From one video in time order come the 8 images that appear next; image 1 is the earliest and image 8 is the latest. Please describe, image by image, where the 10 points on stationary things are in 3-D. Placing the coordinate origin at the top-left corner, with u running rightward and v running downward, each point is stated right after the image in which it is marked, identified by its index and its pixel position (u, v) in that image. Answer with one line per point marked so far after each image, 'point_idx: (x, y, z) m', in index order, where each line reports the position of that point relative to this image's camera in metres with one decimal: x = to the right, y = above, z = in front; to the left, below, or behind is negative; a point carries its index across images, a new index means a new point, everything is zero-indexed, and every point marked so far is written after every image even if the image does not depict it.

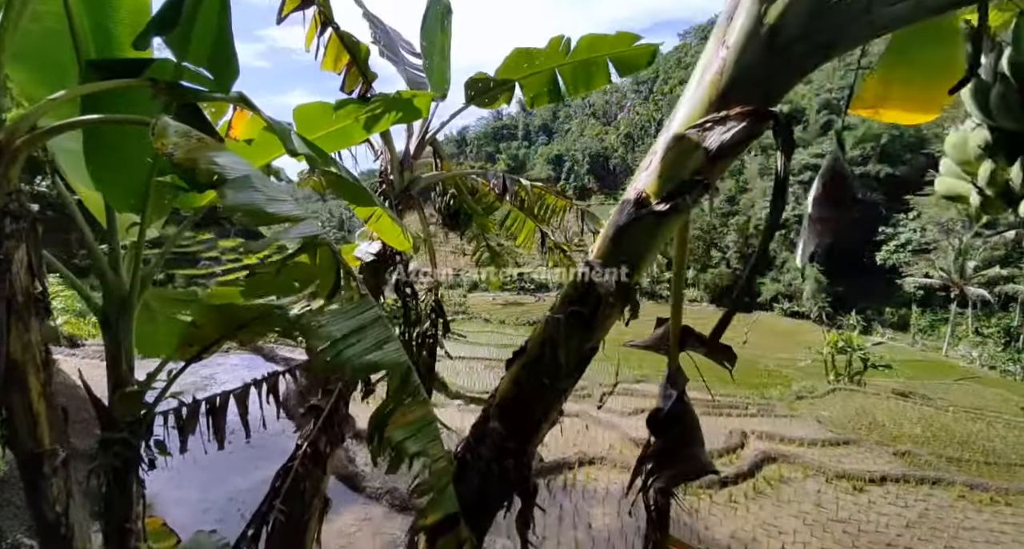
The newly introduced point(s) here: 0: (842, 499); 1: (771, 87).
0: (+4.2, -2.8, +6.1) m
1: (+0.3, +0.2, +0.6) m
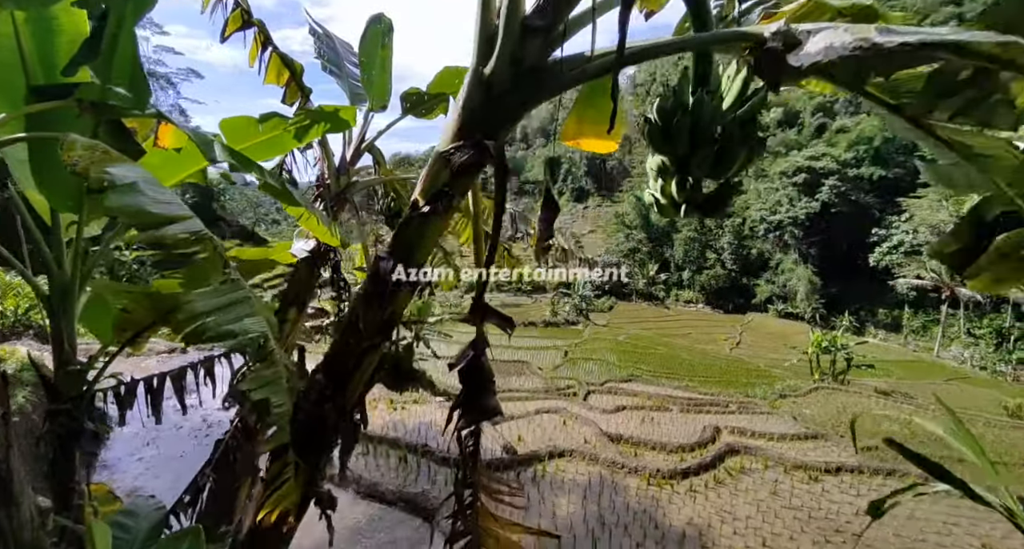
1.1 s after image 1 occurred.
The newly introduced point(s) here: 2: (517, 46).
0: (+3.8, -2.8, +6.3) m
1: (0.0, +0.2, +0.8) m
2: (0.0, +0.4, +0.7) m
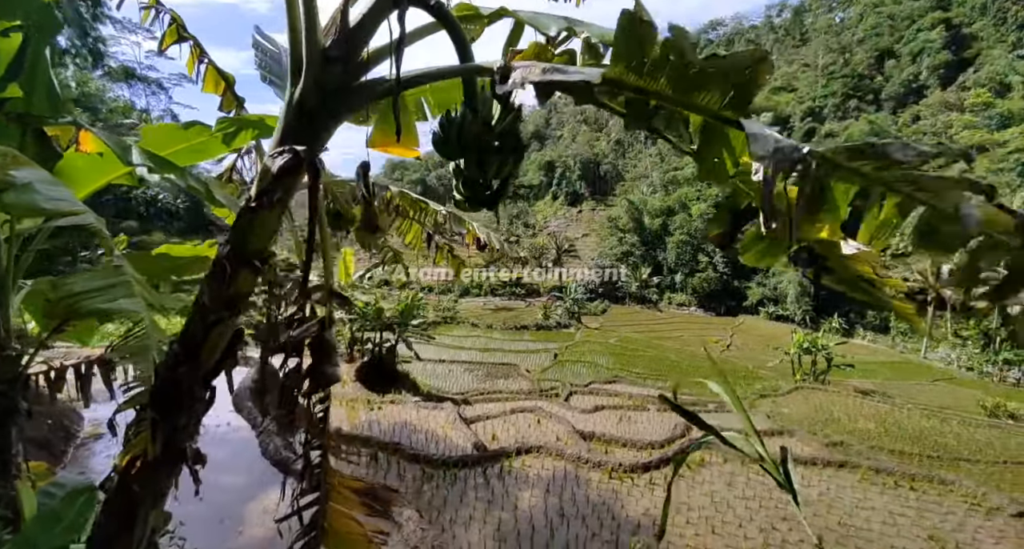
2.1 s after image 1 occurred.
0: (+3.3, -2.8, +6.5) m
1: (-0.4, +0.3, +1.0) m
2: (-0.4, +0.4, +0.9) m
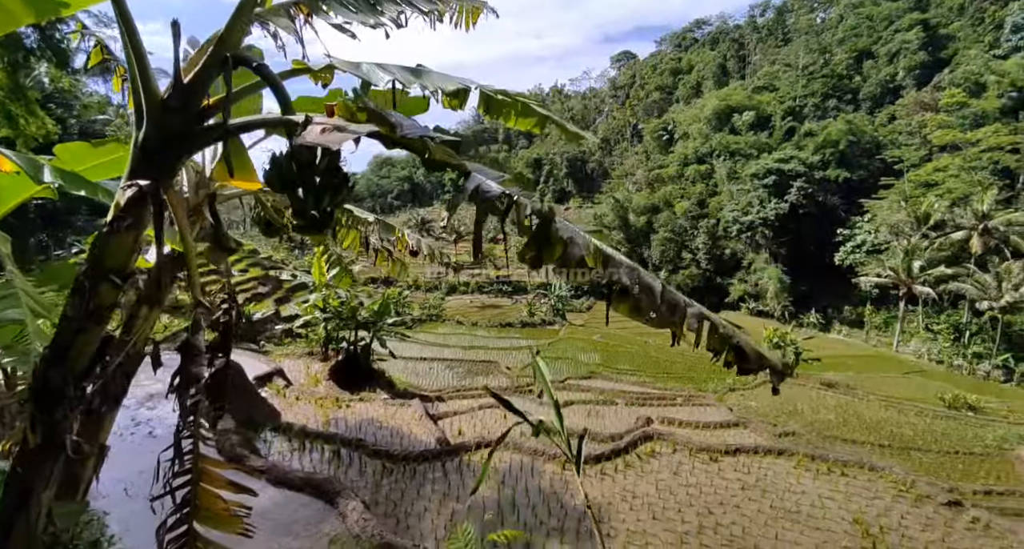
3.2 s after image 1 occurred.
0: (+2.7, -2.8, +6.9) m
1: (-0.8, +0.2, +1.1) m
2: (-0.8, +0.4, +1.1) m
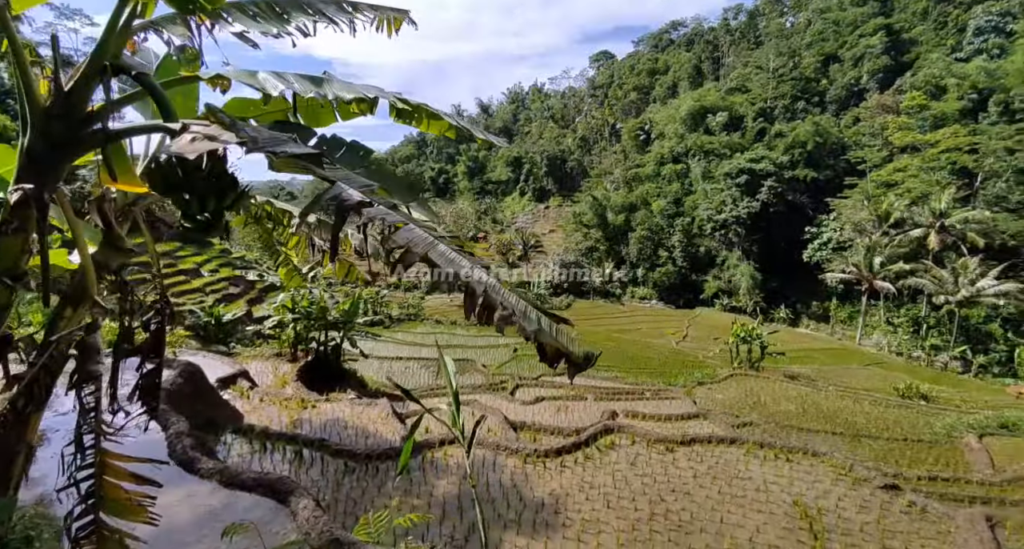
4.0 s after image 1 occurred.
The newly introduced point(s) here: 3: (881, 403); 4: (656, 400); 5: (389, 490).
0: (+2.1, -2.8, +7.1) m
1: (-1.2, +0.2, +1.2) m
2: (-1.1, +0.4, +1.2) m
3: (+9.2, -3.2, +11.9) m
4: (+3.6, -3.0, +11.6) m
5: (-1.6, -2.8, +6.1) m
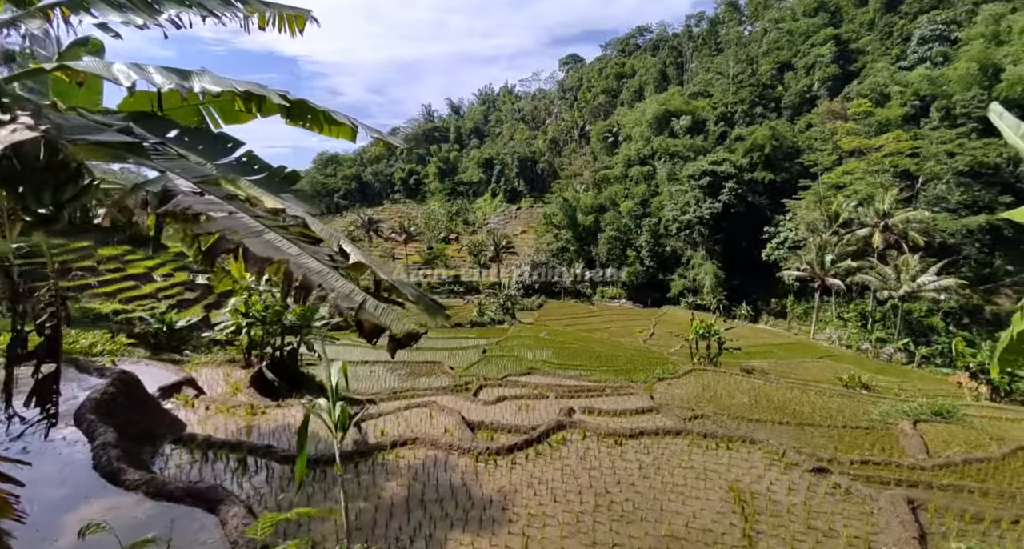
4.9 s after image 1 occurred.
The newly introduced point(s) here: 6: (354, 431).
0: (+1.3, -2.7, +7.3) m
1: (-1.5, +0.3, +1.2) m
2: (-1.5, +0.4, +1.1) m
3: (+8.2, -3.1, +12.5) m
4: (+2.5, -3.0, +11.8) m
5: (-2.2, -2.8, +6.0) m
6: (-2.8, -2.8, +8.5) m
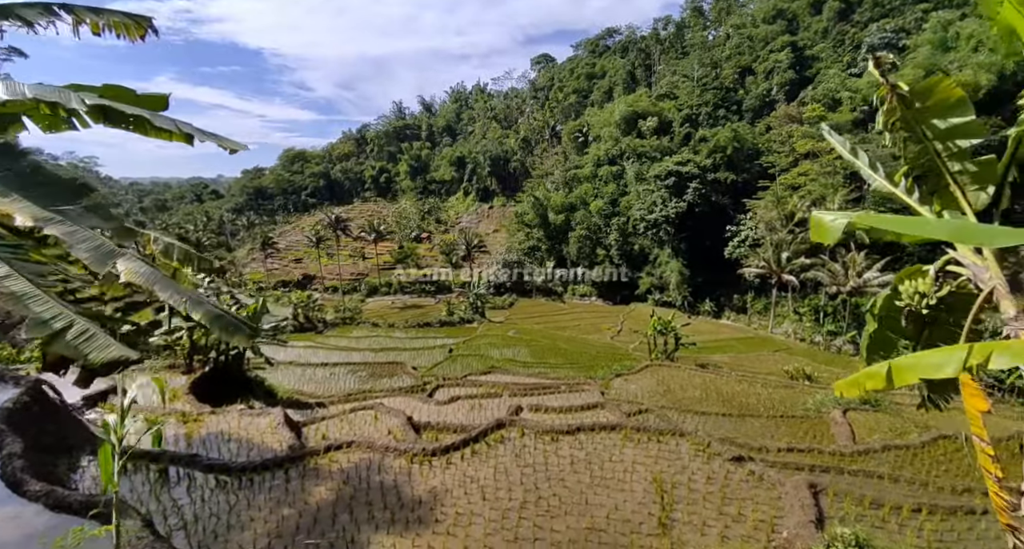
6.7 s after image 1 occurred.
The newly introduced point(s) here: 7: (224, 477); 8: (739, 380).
0: (+0.4, -2.7, +7.4) m
1: (-2.1, +0.2, +1.1) m
2: (-2.1, +0.3, +1.0) m
3: (+6.8, -3.0, +13.1) m
4: (+1.2, -3.0, +12.0) m
5: (-3.1, -2.8, +5.9) m
6: (-3.9, -2.8, +8.3) m
7: (-4.0, -2.8, +6.5) m
8: (+6.0, -3.0, +13.3) m
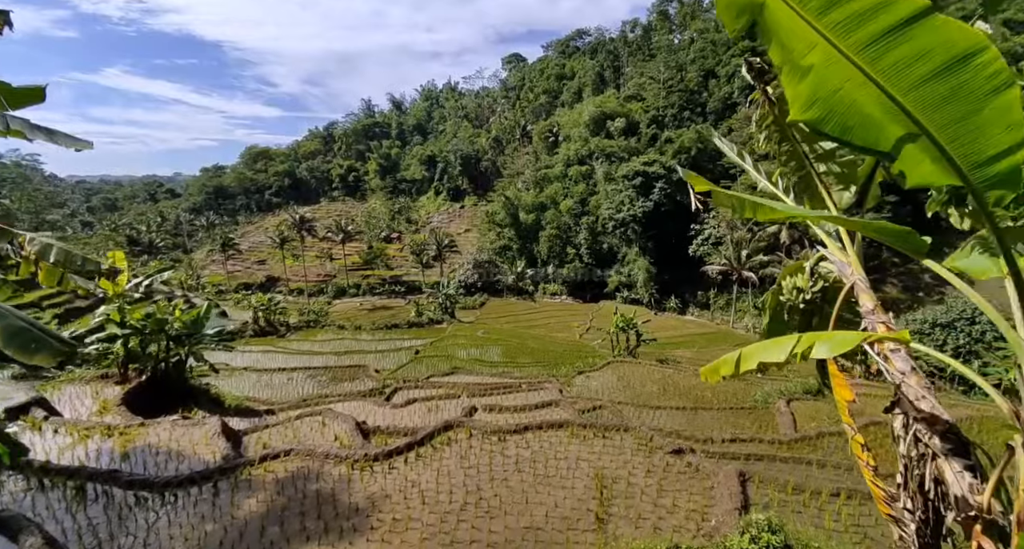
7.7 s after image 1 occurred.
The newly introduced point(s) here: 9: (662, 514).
0: (-0.5, -2.7, +7.3) m
1: (-2.5, +0.2, +0.9) m
2: (-2.5, +0.3, +0.8) m
3: (+5.6, -2.9, +13.5) m
4: (+0.1, -3.0, +12.0) m
5: (-3.8, -2.9, +5.6) m
6: (-4.8, -2.9, +7.9) m
7: (-4.7, -2.8, +6.2) m
8: (+4.8, -2.9, +13.7) m
9: (+1.7, -2.7, +5.3) m
